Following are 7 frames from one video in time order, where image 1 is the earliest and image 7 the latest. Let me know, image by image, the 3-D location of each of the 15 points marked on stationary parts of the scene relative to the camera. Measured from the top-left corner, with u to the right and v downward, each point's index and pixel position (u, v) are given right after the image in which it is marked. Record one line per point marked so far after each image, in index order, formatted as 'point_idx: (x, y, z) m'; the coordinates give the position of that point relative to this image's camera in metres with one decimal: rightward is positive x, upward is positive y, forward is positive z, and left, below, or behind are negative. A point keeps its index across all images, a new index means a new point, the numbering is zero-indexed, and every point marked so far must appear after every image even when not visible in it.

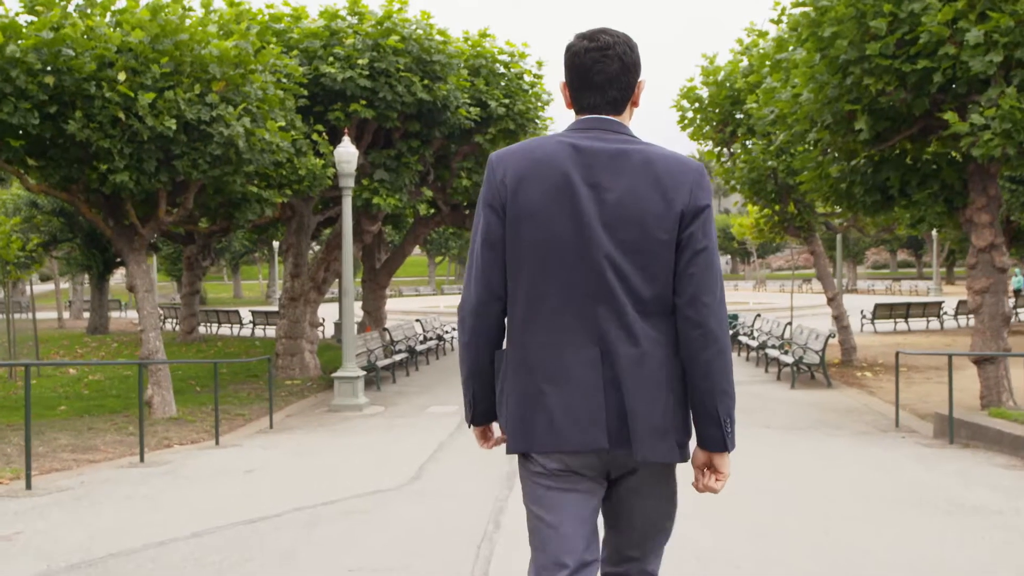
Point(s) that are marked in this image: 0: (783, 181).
0: (+4.8, +1.9, +15.7) m
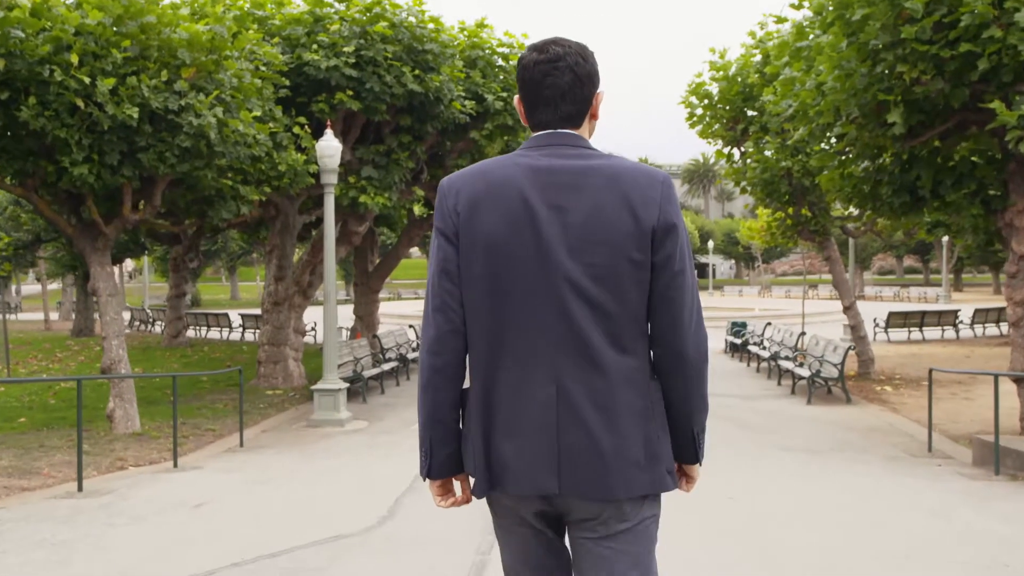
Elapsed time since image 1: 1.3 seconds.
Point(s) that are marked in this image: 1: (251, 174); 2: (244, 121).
0: (+4.8, +1.7, +14.8) m
1: (-3.2, +1.4, +11.0) m
2: (-3.0, +1.9, +10.1) m
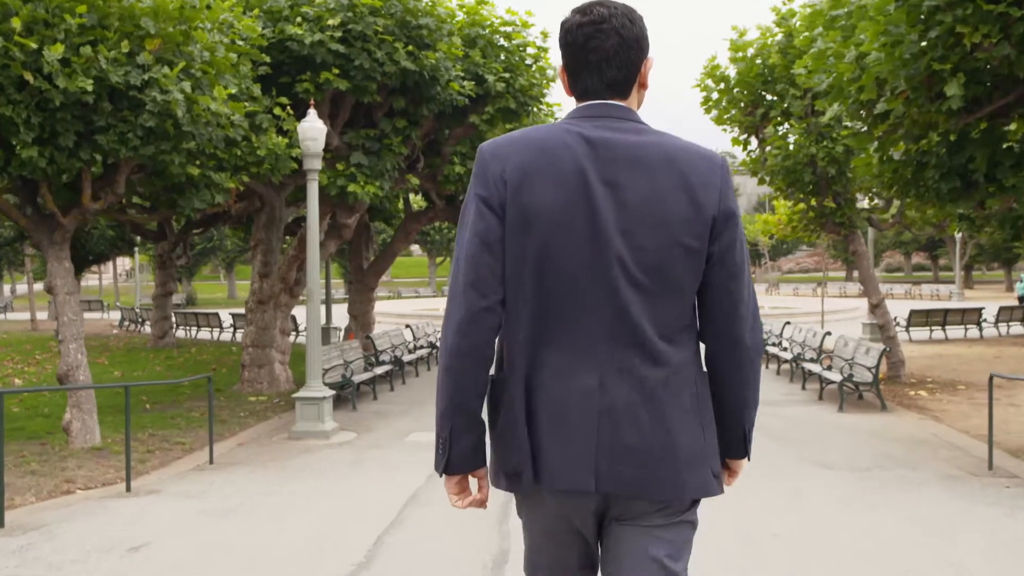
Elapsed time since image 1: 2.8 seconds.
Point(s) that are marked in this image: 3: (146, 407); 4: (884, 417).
0: (+4.8, +1.8, +13.7) m
1: (-3.2, +1.5, +10.0) m
2: (-3.0, +1.9, +9.0) m
3: (-4.9, -1.6, +11.8) m
4: (+4.4, -1.5, +10.6) m
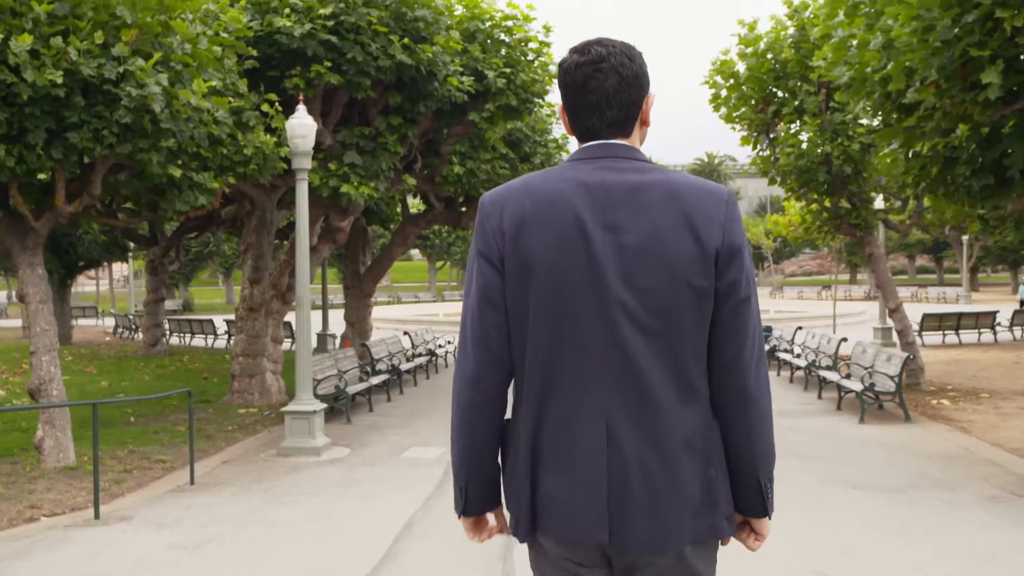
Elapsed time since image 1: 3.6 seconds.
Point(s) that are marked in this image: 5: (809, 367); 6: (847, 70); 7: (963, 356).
0: (+4.8, +1.7, +13.1) m
1: (-3.2, +1.4, +9.4) m
2: (-3.0, +1.9, +8.5) m
3: (-4.8, -1.7, +11.2) m
4: (+4.5, -1.6, +10.0) m
5: (+4.4, -1.2, +13.3) m
6: (+3.5, +2.3, +9.3) m
7: (+9.0, -1.3, +17.6) m
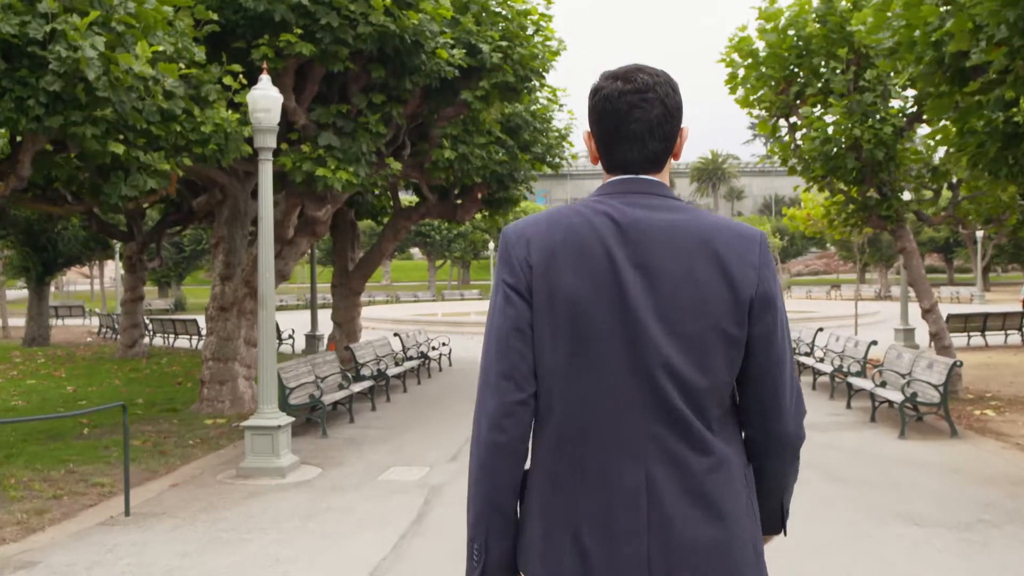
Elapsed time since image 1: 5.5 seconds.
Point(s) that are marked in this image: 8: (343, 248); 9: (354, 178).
0: (+4.8, +1.8, +11.9) m
1: (-3.2, +1.4, +8.2) m
2: (-3.0, +1.9, +7.3) m
3: (-4.9, -1.6, +10.0) m
4: (+4.4, -1.6, +8.8) m
5: (+4.4, -1.2, +12.1) m
6: (+3.4, +2.3, +8.1) m
7: (+8.9, -1.3, +16.4) m
8: (-3.2, +0.7, +16.6) m
9: (-1.7, +1.2, +9.8) m
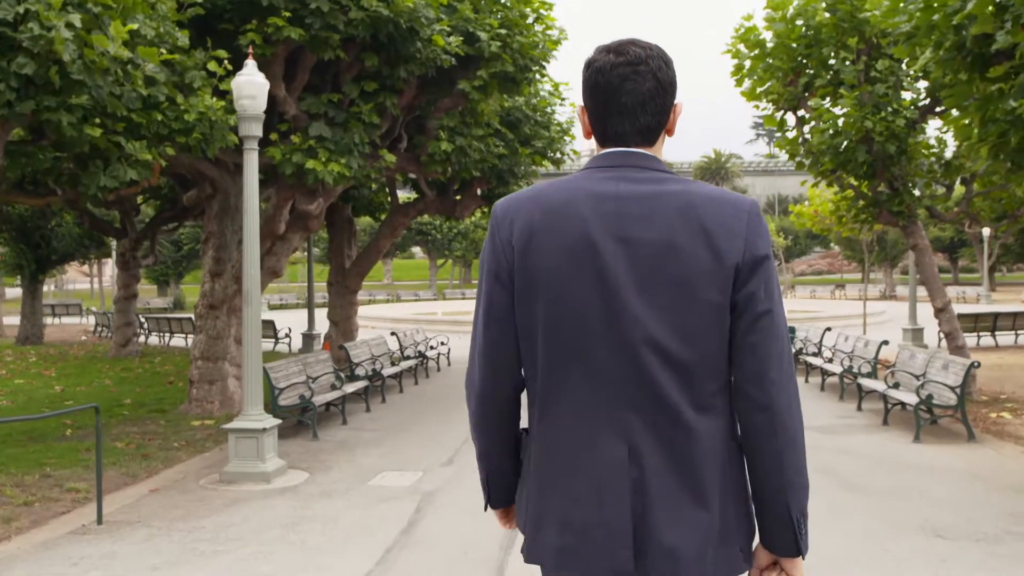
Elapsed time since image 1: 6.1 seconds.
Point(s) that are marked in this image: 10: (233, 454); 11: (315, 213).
0: (+4.8, +1.8, +11.5) m
1: (-3.3, +1.5, +7.8) m
2: (-3.1, +1.9, +6.9) m
3: (-4.9, -1.6, +9.7) m
4: (+4.4, -1.5, +8.4) m
5: (+4.4, -1.1, +11.7) m
6: (+3.4, +2.3, +7.7) m
7: (+8.9, -1.3, +16.0) m
8: (-3.2, +0.8, +16.2) m
9: (-1.8, +1.2, +9.5) m
10: (-2.4, -1.4, +7.5) m
11: (-2.4, +0.9, +10.9) m
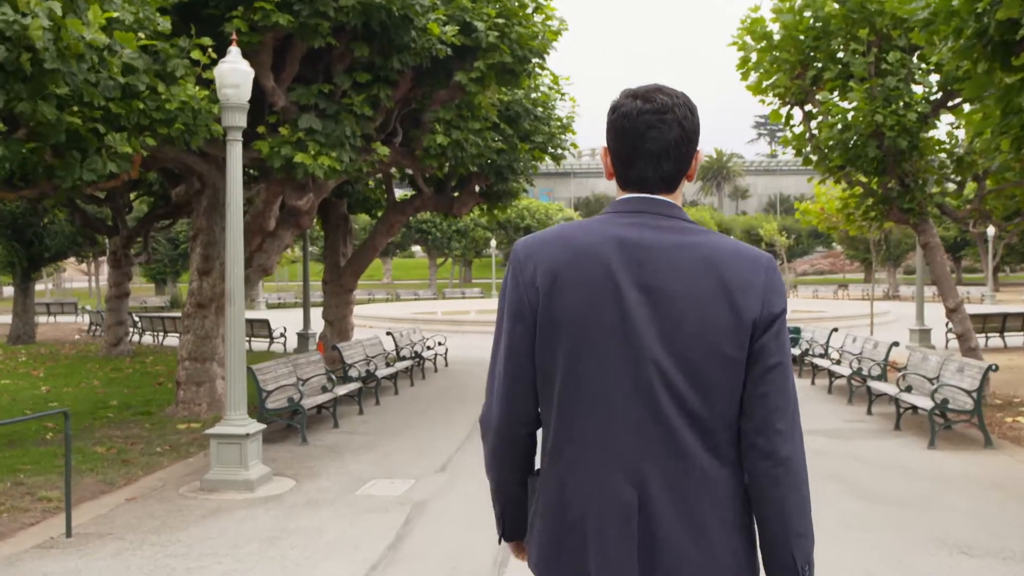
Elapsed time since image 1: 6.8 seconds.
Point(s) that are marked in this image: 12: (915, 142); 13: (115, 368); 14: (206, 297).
0: (+4.8, +1.8, +11.2) m
1: (-3.3, +1.5, +7.5) m
2: (-3.1, +1.9, +6.5) m
3: (-4.9, -1.6, +9.3) m
4: (+4.4, -1.5, +8.1) m
5: (+4.4, -1.1, +11.3) m
6: (+3.4, +2.3, +7.3) m
7: (+8.9, -1.3, +15.6) m
8: (-3.2, +0.8, +15.8) m
9: (-1.8, +1.3, +9.1) m
10: (-2.4, -1.4, +7.2) m
11: (-2.4, +0.9, +10.5) m
12: (+5.1, +1.8, +11.2) m
13: (-7.4, -1.5, +16.8) m
14: (-3.7, -0.1, +10.8) m
